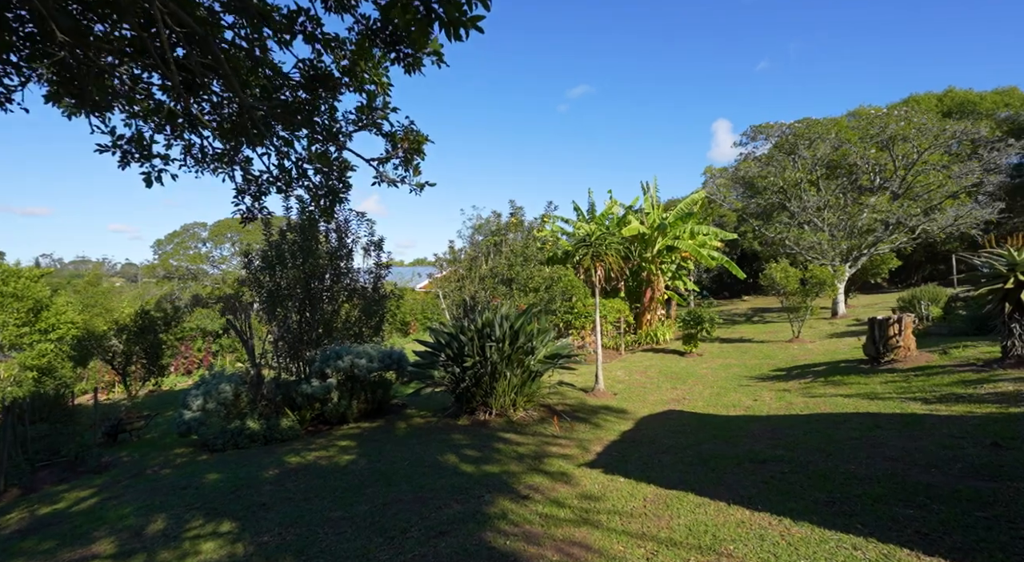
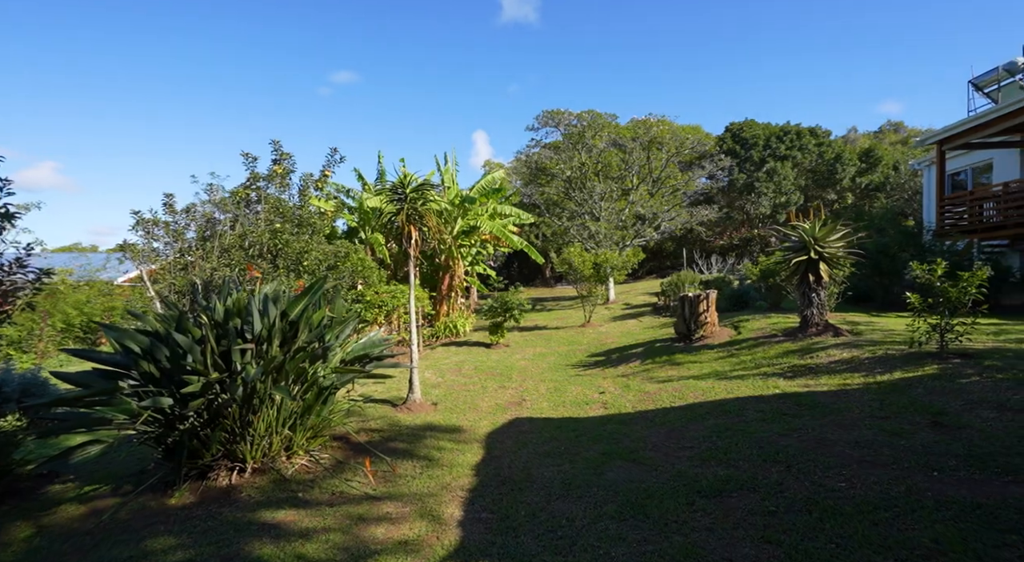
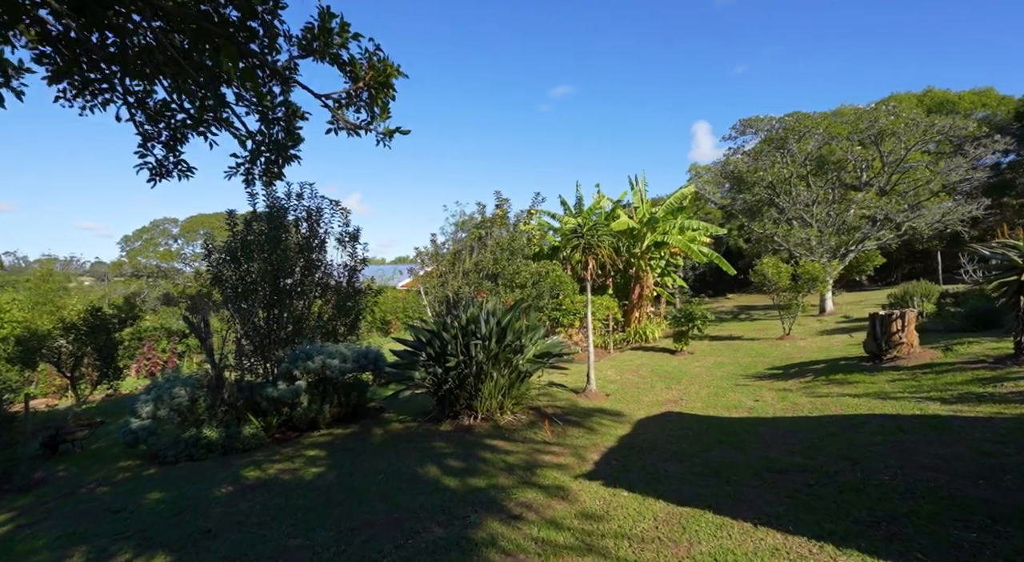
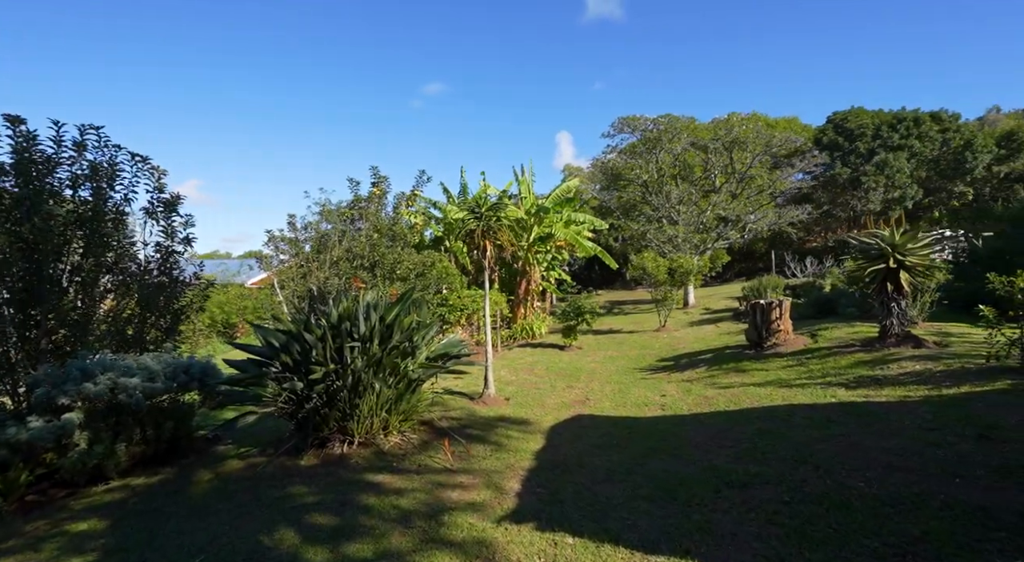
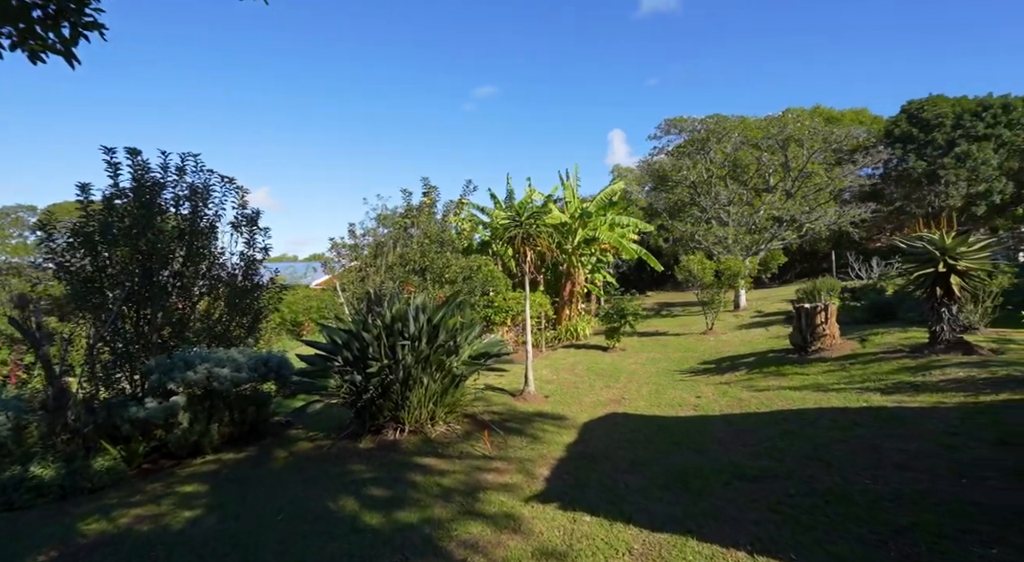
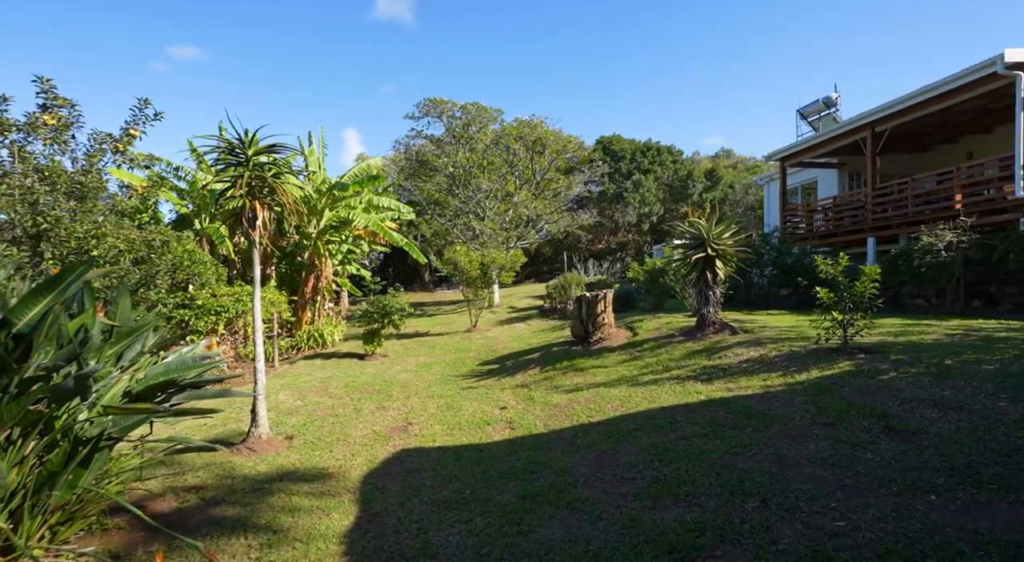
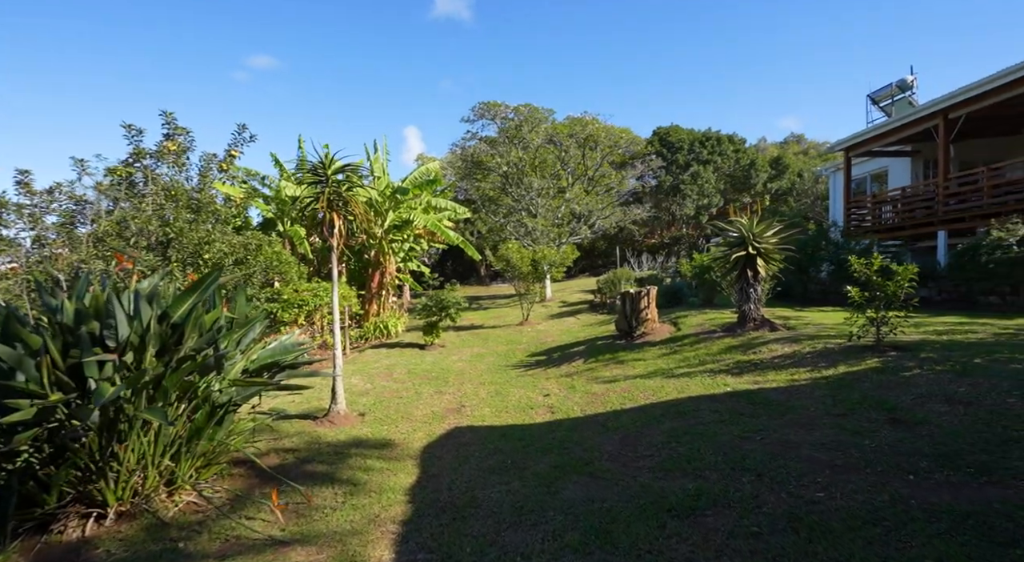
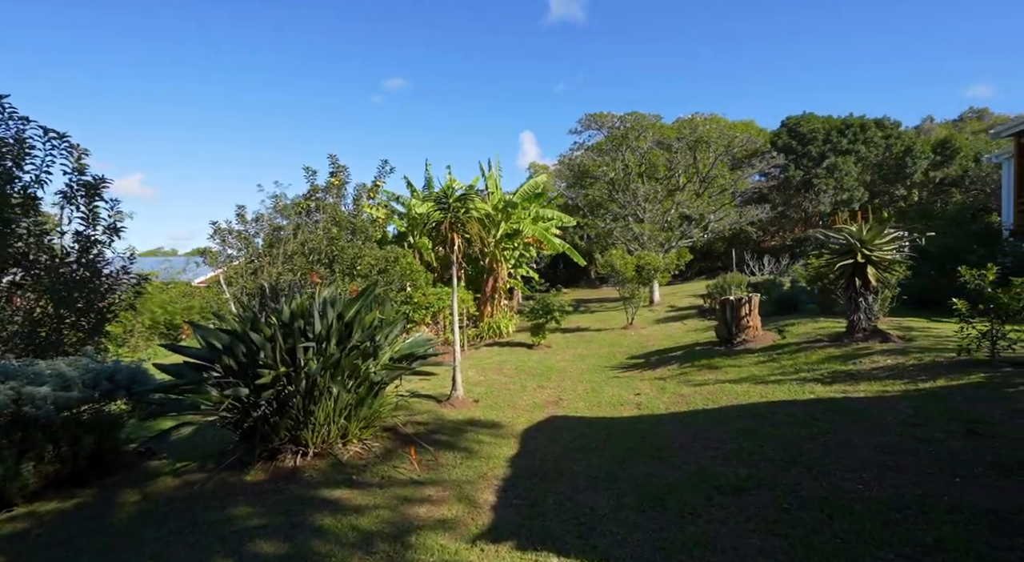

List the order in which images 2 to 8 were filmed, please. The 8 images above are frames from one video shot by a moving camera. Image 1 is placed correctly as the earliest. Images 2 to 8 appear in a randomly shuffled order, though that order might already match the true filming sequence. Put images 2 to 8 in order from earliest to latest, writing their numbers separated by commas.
3, 5, 4, 8, 2, 7, 6
